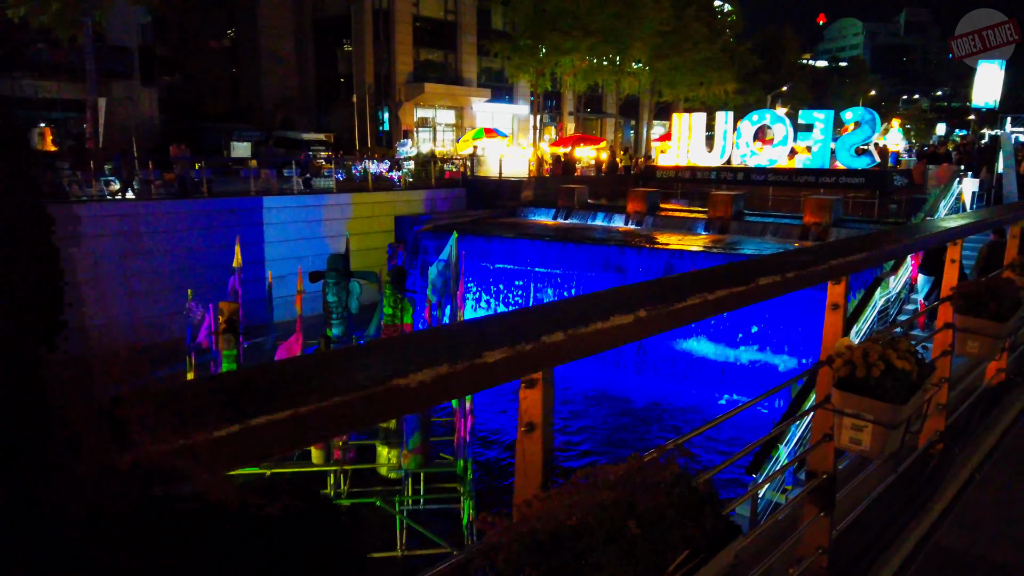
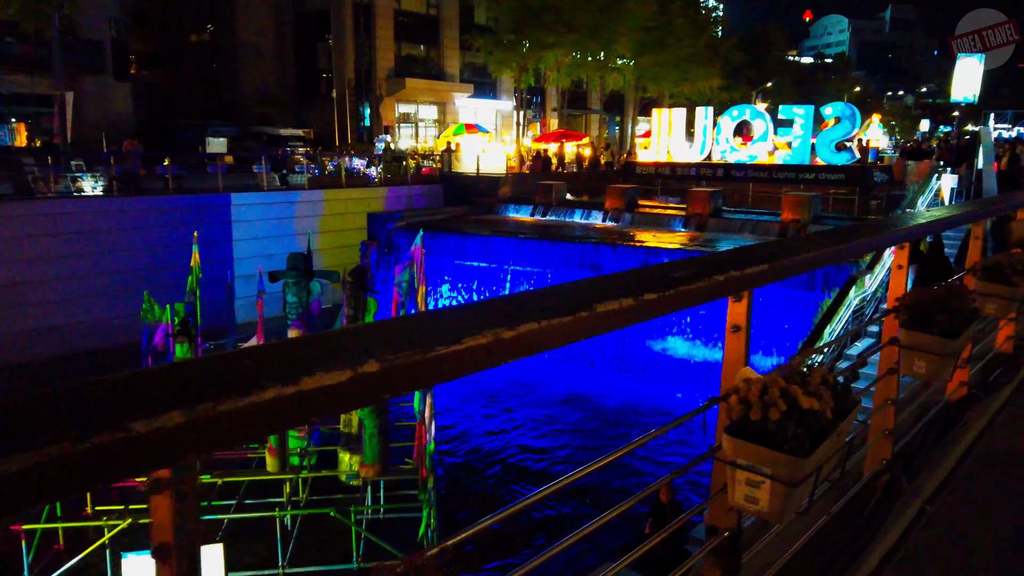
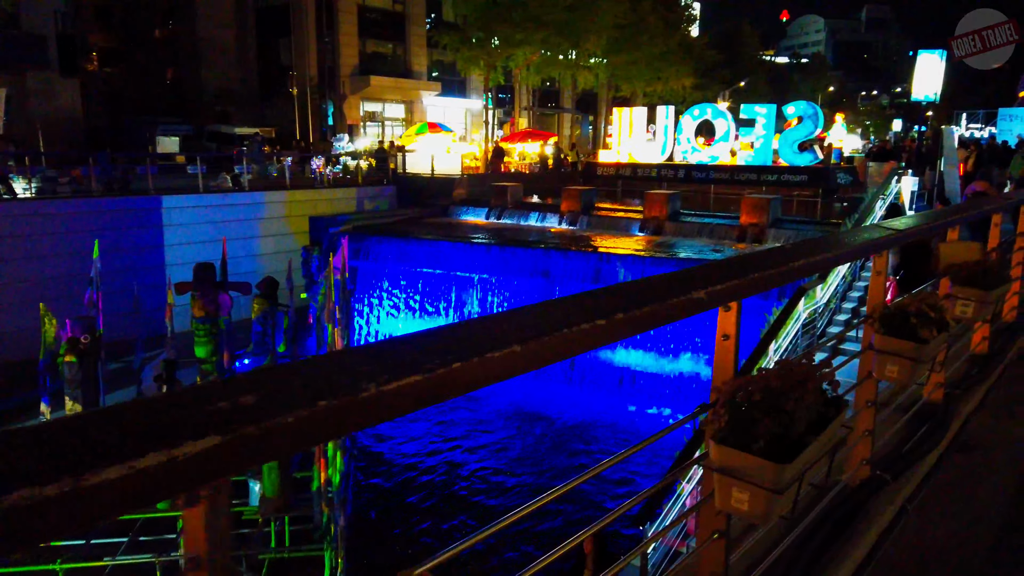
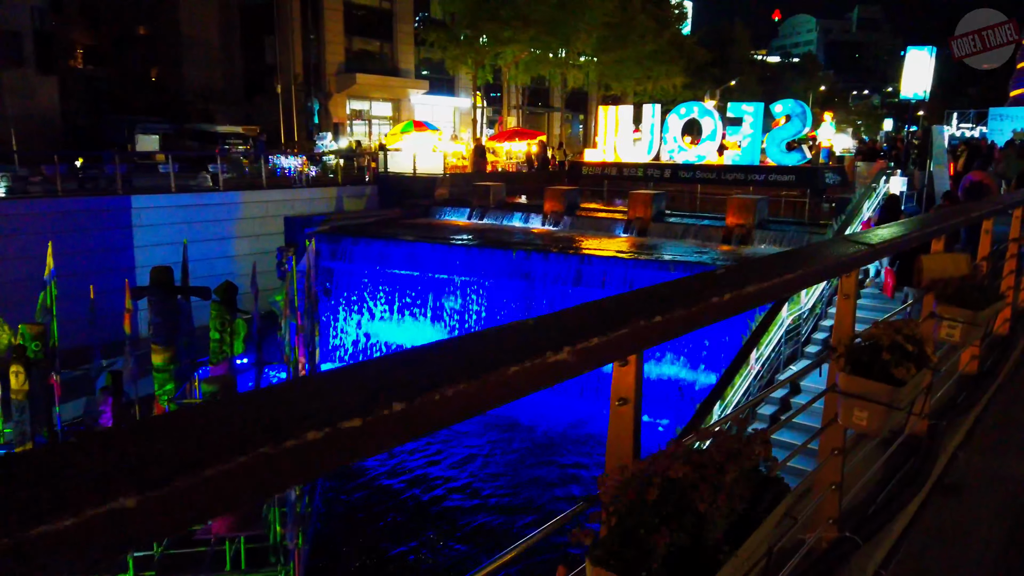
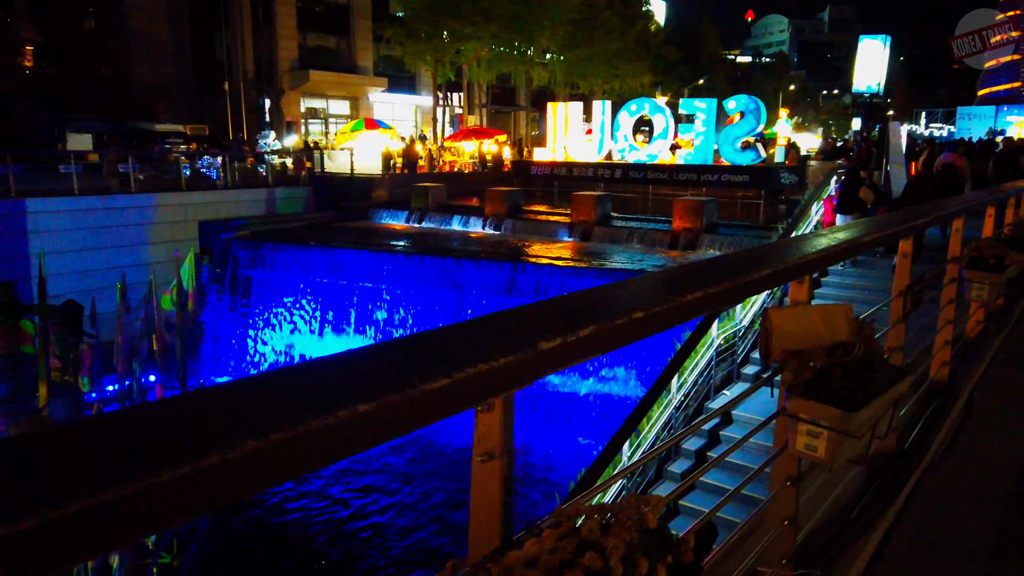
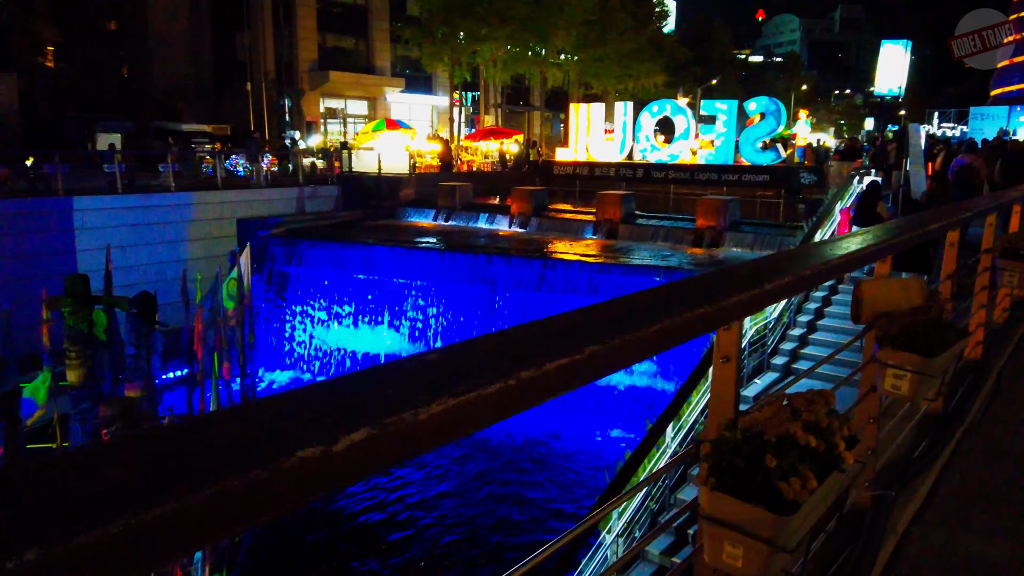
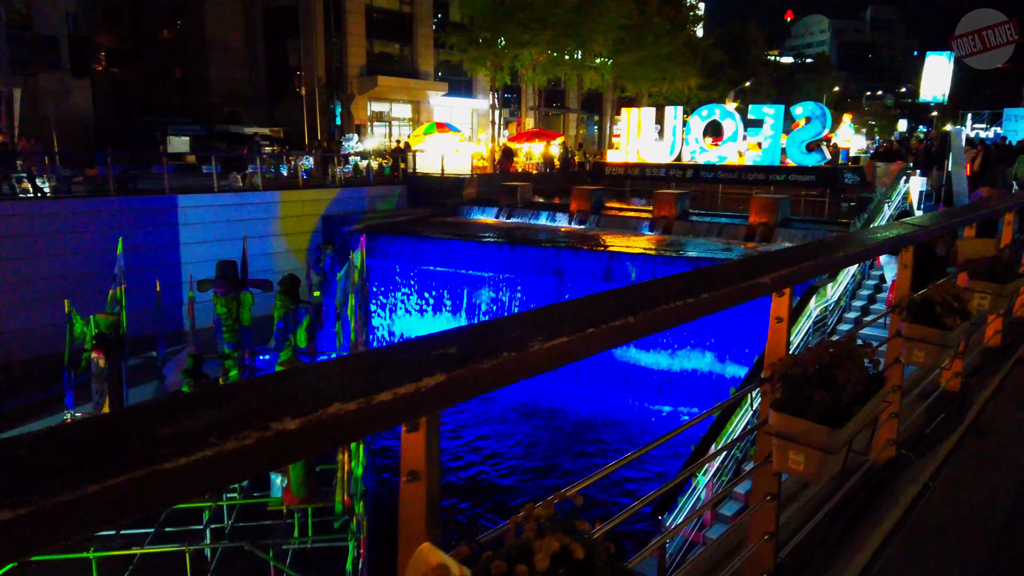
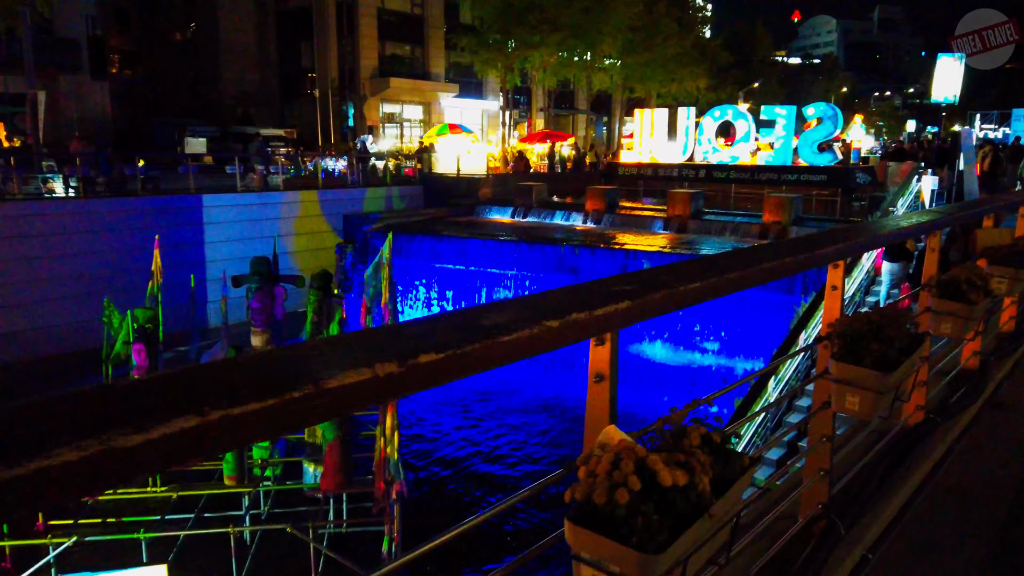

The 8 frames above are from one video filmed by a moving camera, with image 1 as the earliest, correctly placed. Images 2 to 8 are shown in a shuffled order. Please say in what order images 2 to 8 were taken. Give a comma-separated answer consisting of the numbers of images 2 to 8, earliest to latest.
2, 8, 7, 3, 4, 6, 5
